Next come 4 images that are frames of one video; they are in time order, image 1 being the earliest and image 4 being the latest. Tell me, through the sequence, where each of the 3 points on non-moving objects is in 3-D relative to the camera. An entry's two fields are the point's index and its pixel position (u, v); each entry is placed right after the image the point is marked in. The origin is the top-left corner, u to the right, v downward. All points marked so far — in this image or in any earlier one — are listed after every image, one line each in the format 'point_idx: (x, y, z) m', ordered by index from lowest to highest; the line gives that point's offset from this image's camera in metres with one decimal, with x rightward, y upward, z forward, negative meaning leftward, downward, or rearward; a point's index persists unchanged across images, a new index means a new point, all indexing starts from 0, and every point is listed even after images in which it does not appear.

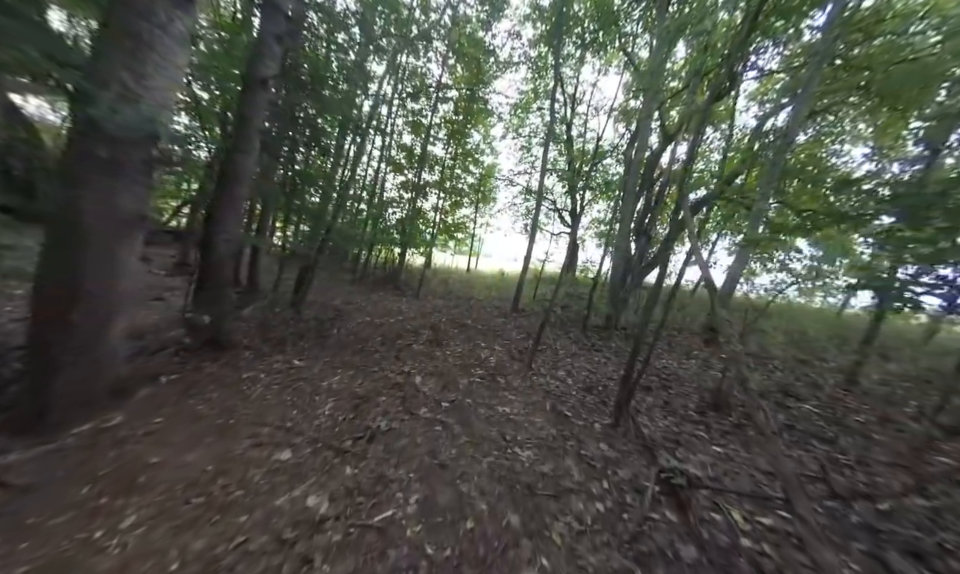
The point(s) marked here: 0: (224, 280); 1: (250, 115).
0: (-4.6, +0.2, +5.2) m
1: (-4.1, +3.0, +5.0) m
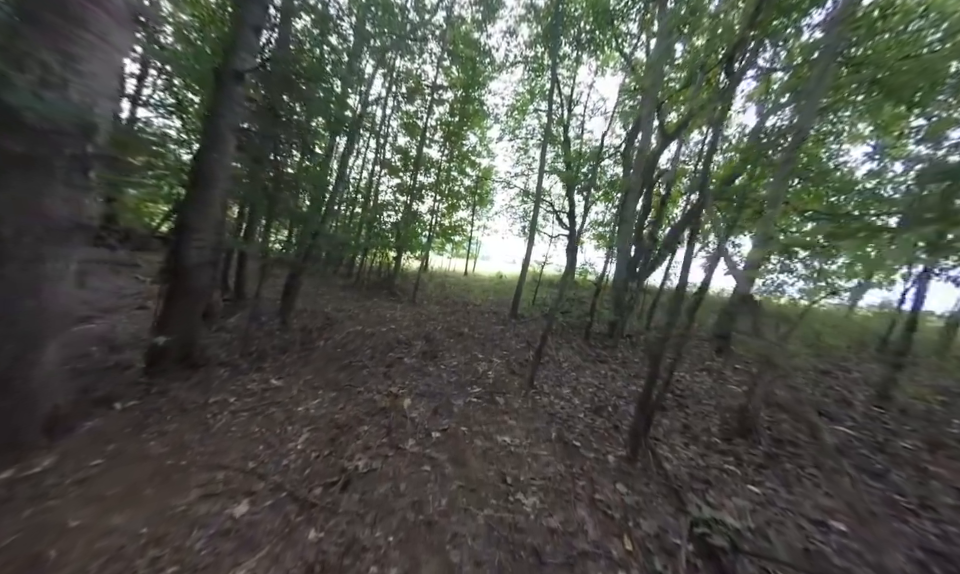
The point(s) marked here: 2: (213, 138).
0: (-4.7, 0.0, +4.8) m
1: (-4.2, +2.8, +4.6) m
2: (-4.3, +2.4, +4.6) m
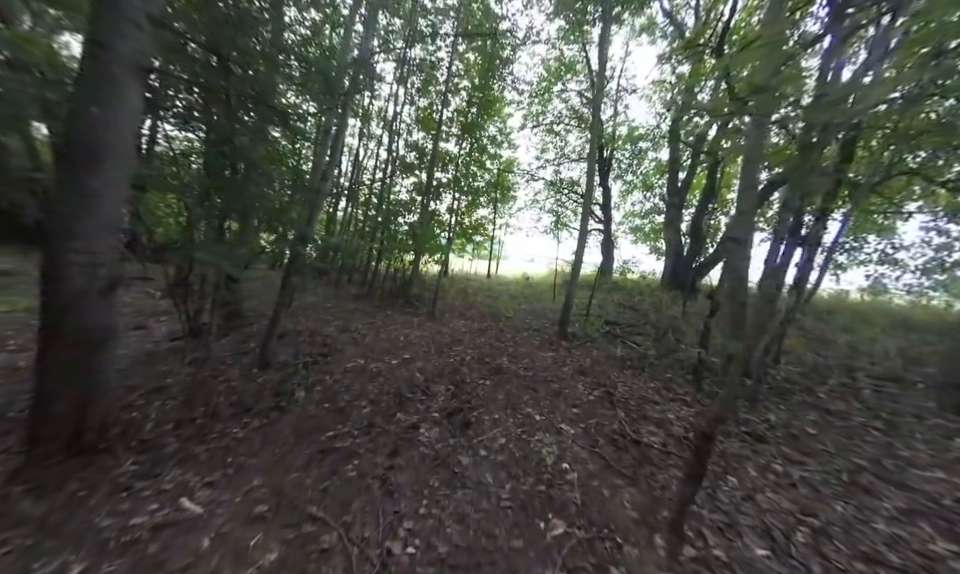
0: (-4.1, -0.4, +3.0) m
1: (-3.6, +2.4, +2.8) m
2: (-3.7, +2.0, +2.8) m
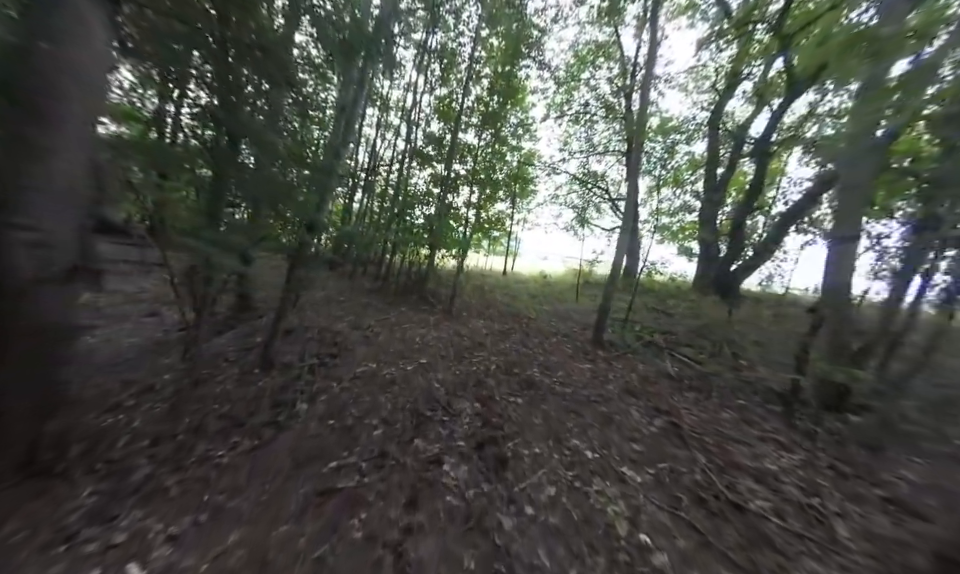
0: (-3.6, -0.3, +2.4) m
1: (-3.1, +2.5, +2.2) m
2: (-3.2, +2.1, +2.1) m
